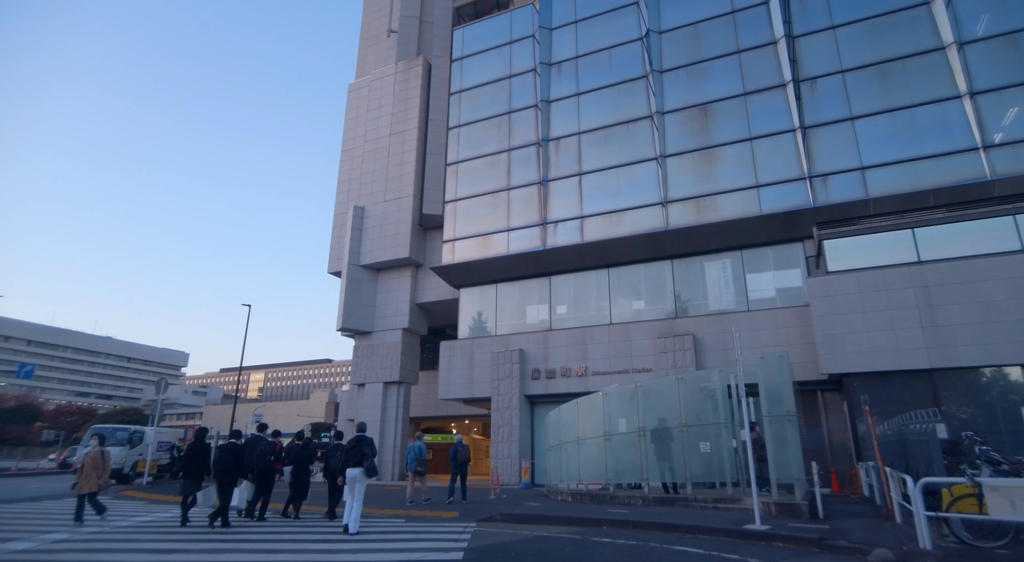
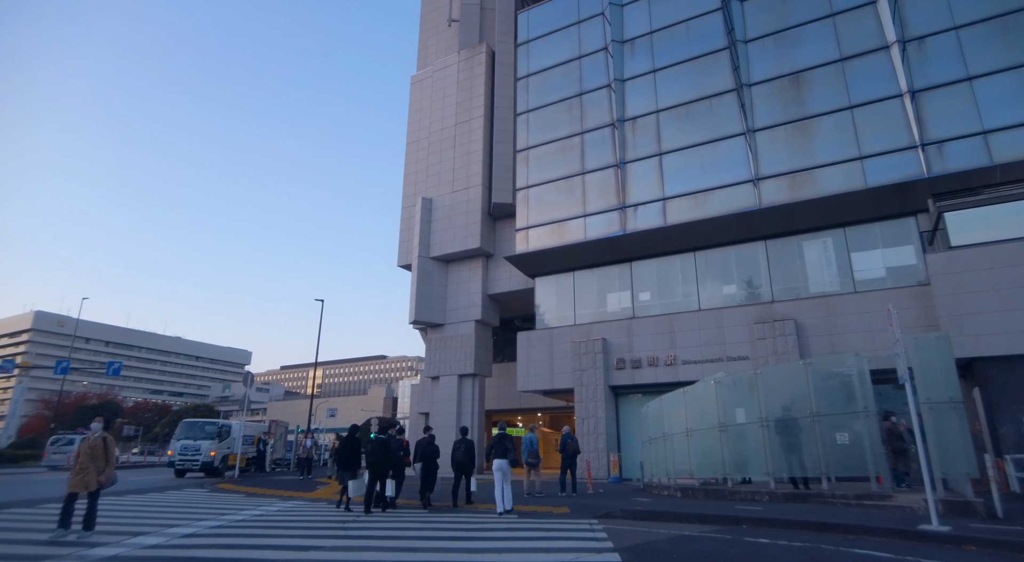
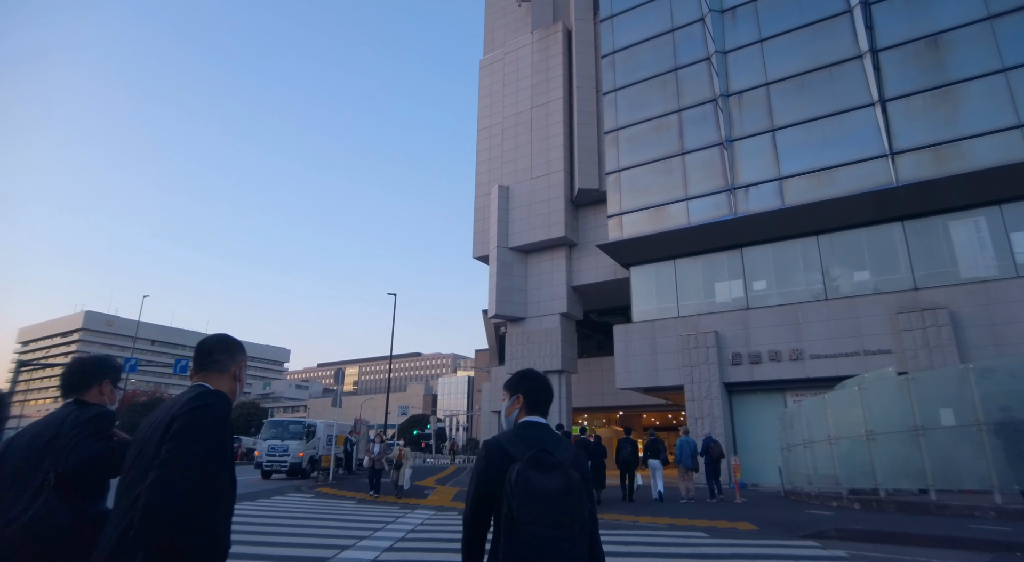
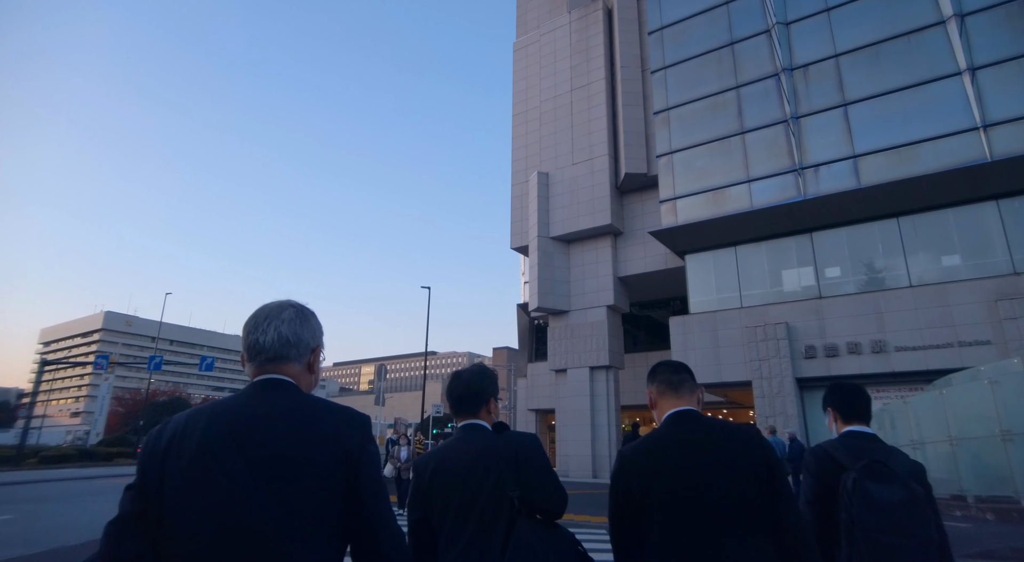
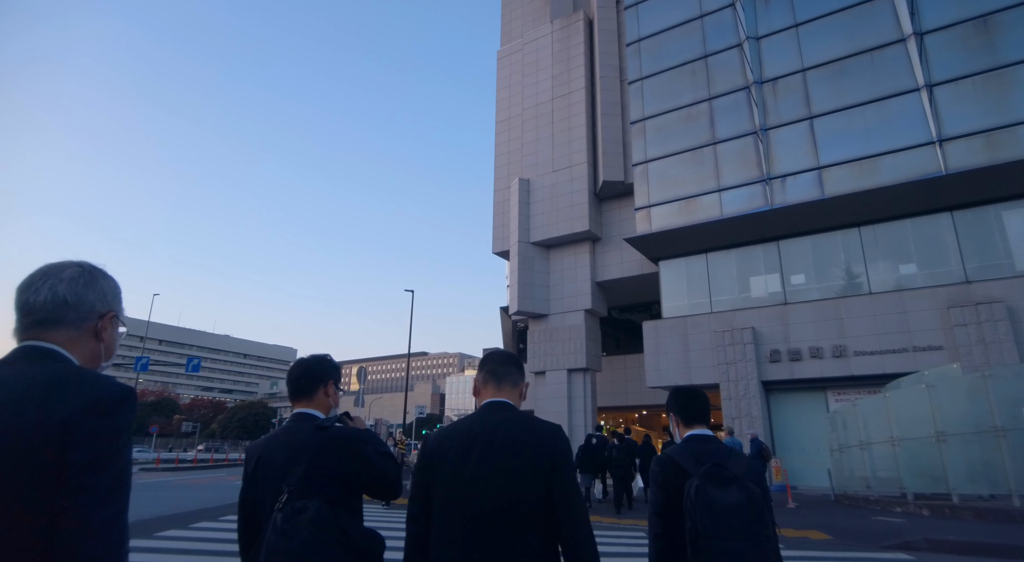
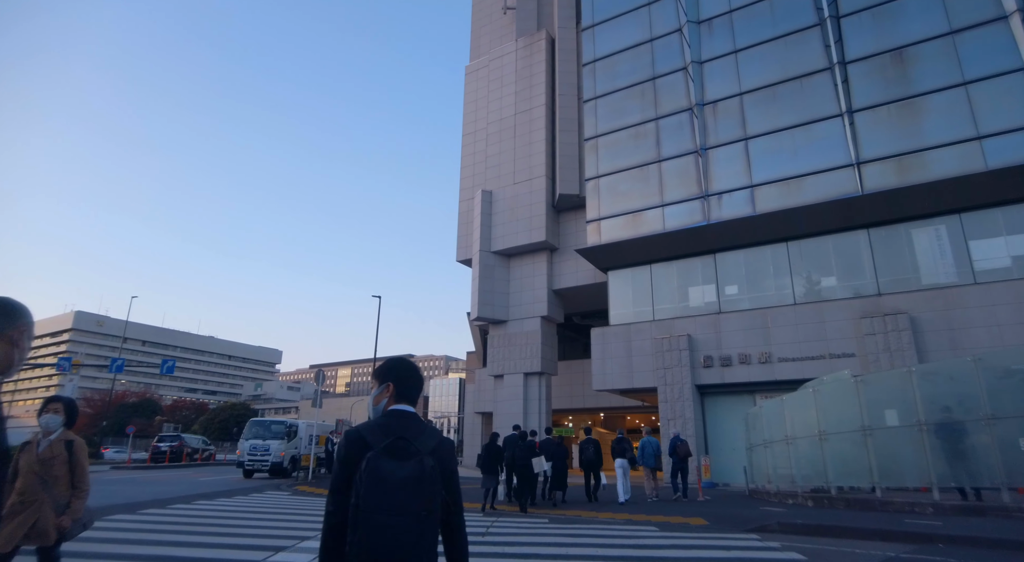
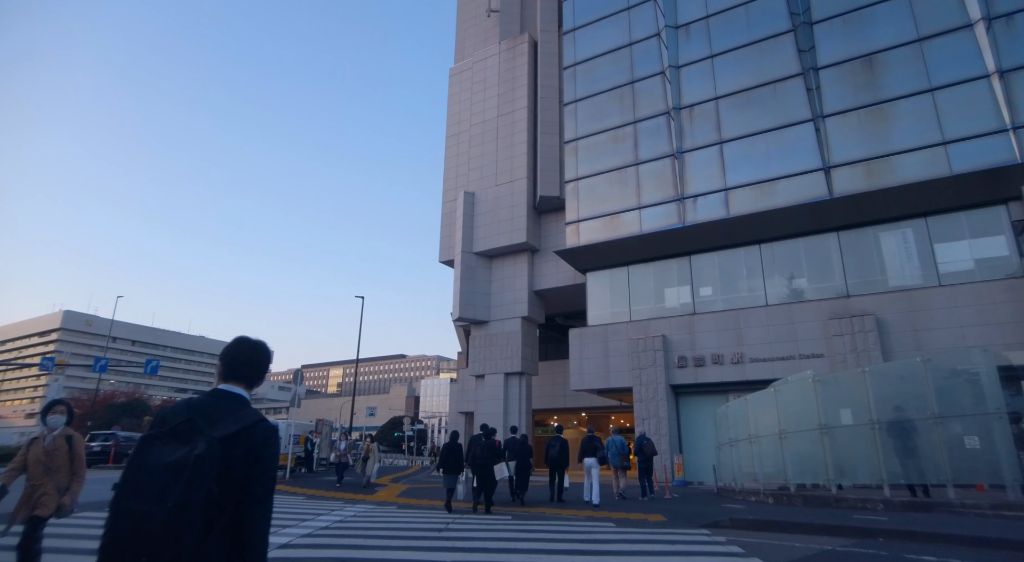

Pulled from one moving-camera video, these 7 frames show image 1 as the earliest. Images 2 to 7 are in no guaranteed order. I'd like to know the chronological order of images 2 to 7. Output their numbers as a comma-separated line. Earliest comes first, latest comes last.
2, 7, 6, 3, 5, 4
